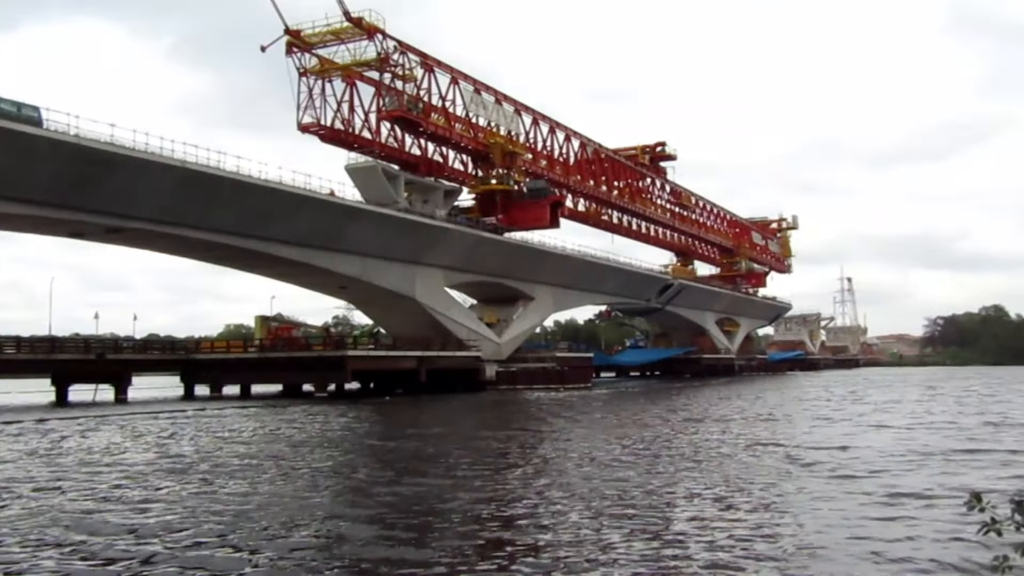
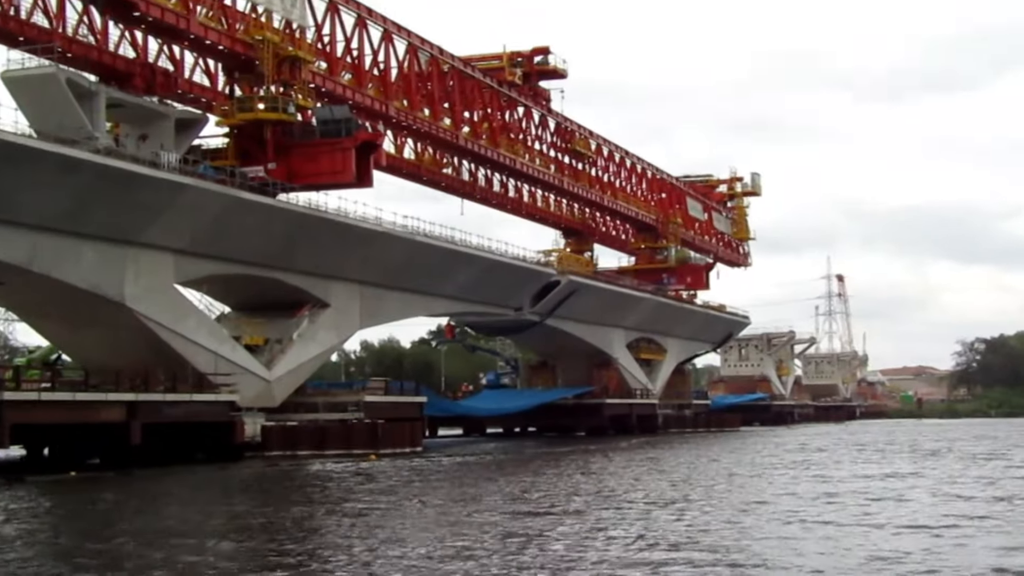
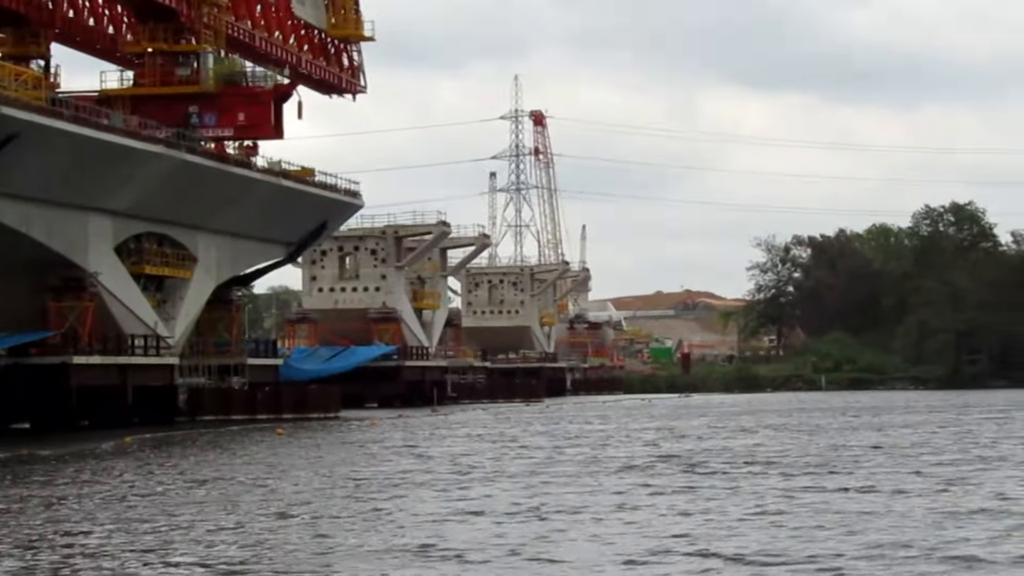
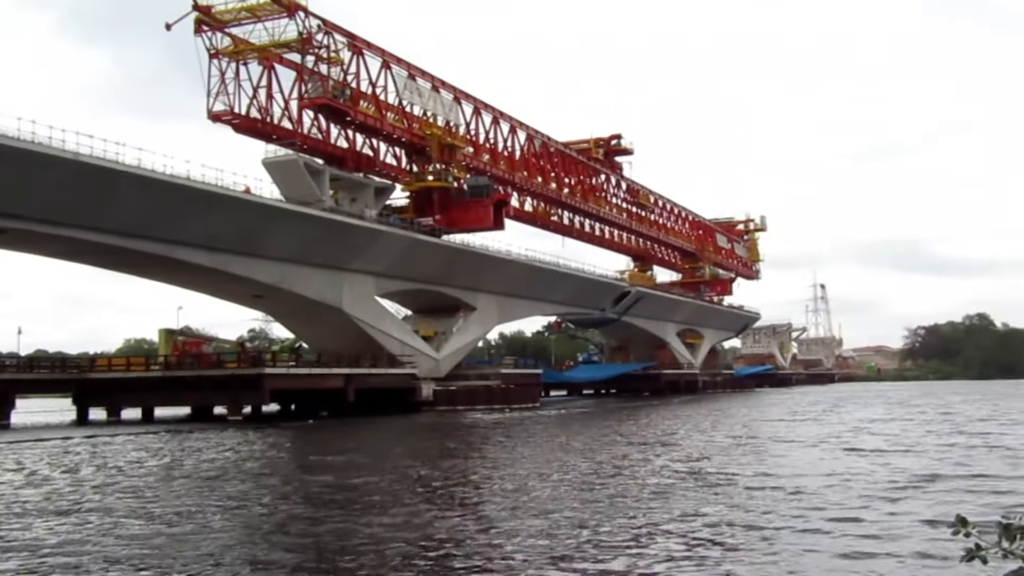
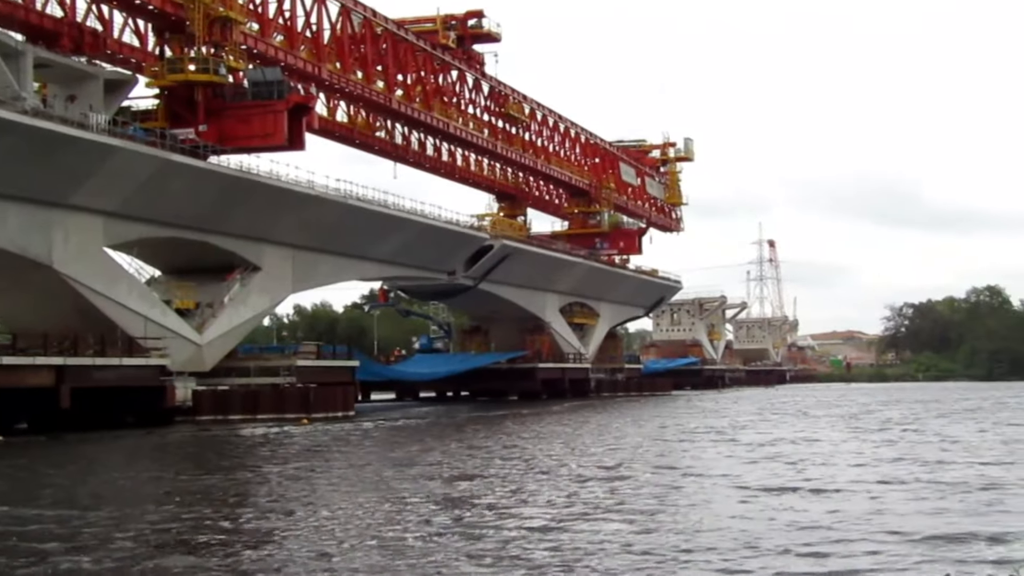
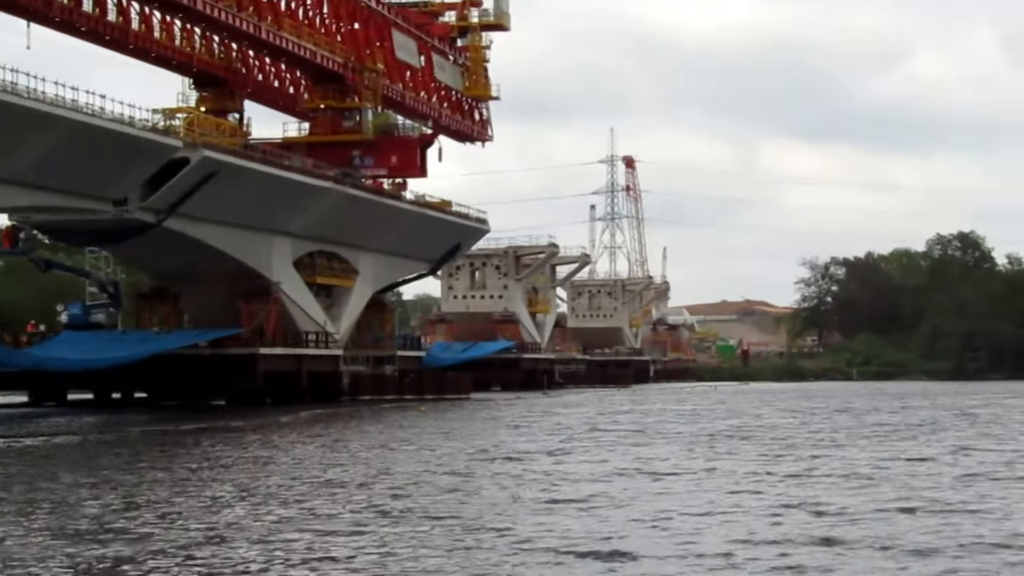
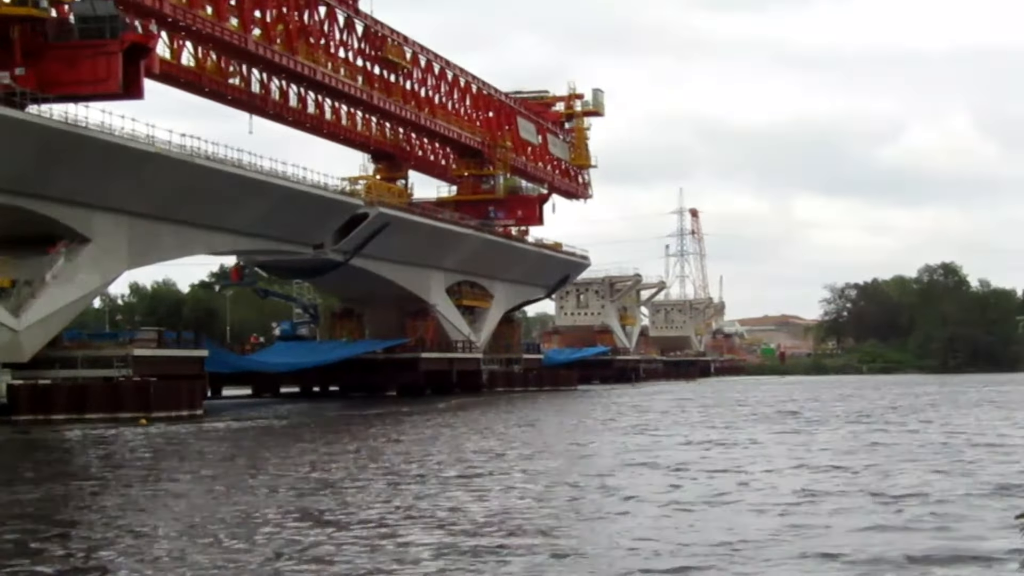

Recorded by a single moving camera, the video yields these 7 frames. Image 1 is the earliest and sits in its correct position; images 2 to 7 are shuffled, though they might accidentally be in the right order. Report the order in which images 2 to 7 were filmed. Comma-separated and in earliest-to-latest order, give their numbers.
4, 2, 5, 7, 6, 3
